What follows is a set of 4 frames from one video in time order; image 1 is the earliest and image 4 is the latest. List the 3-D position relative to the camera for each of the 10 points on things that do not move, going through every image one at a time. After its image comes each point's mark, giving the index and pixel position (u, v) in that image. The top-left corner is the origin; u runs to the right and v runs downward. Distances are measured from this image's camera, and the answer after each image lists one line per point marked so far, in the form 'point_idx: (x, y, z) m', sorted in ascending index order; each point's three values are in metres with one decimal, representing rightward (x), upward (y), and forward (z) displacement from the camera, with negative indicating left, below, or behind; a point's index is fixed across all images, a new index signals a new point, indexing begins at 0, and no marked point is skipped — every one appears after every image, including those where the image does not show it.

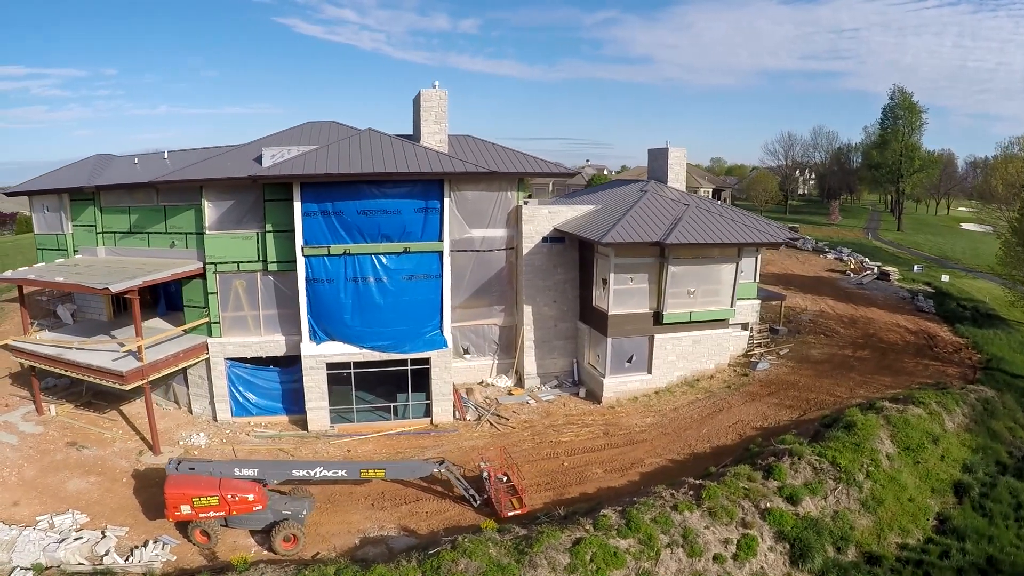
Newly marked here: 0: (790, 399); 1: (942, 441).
0: (+9.0, -3.6, +18.4) m
1: (+10.9, -4.0, +14.7) m
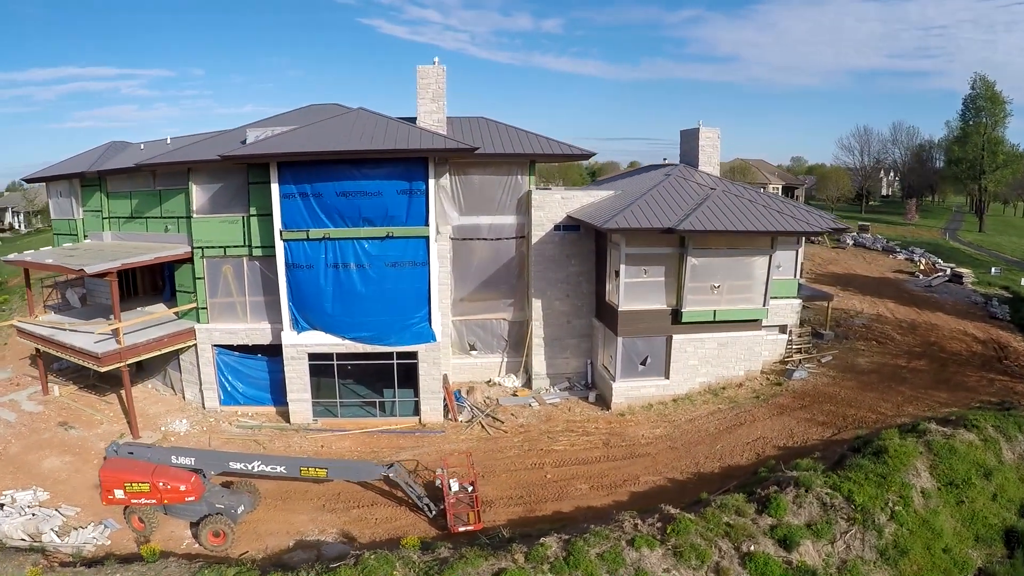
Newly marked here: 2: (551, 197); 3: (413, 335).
0: (+8.7, -3.5, +15.7) m
1: (+10.1, -3.9, +11.8) m
2: (+1.4, +3.2, +19.4) m
3: (-2.9, -1.4, +16.7) m
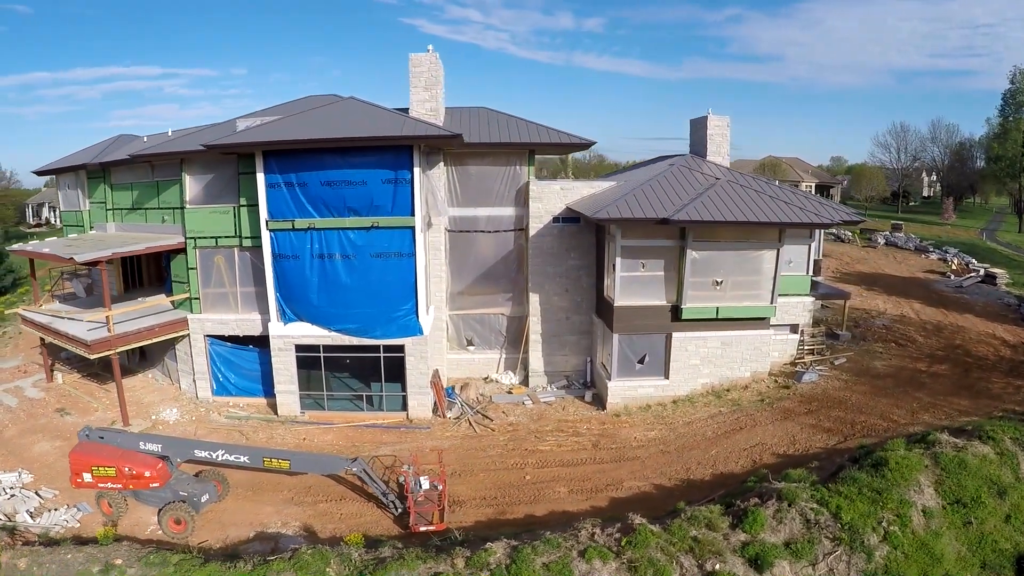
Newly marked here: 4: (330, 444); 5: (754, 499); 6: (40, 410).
0: (+8.2, -3.4, +14.6) m
1: (+9.4, -3.9, +10.5) m
2: (+1.3, +3.3, +18.8) m
3: (-3.3, -1.2, +16.4) m
4: (-5.0, -4.3, +15.5) m
5: (+4.4, -3.9, +10.4) m
6: (-13.6, -3.6, +16.3) m
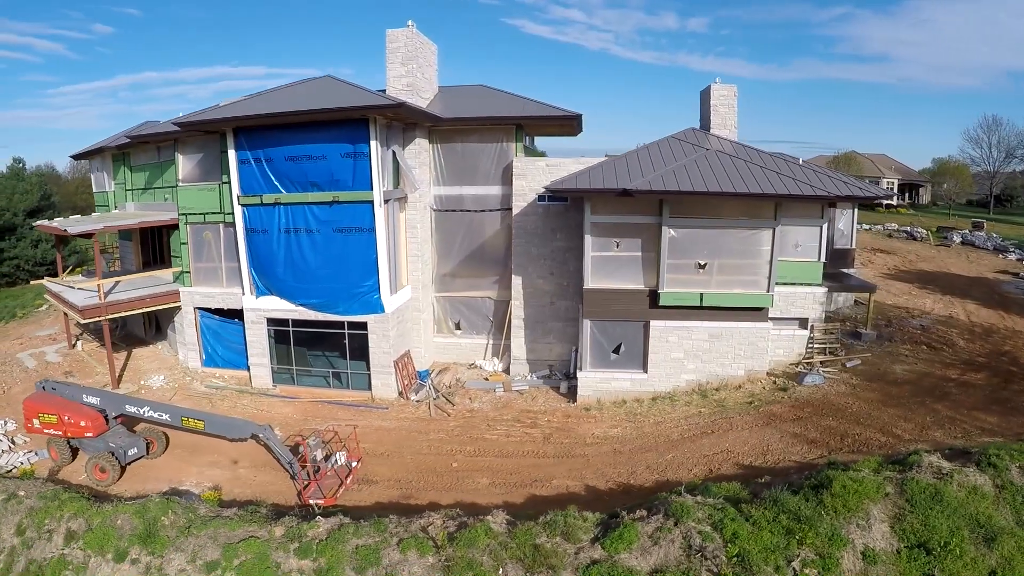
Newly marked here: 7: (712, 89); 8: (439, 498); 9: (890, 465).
0: (+6.6, -3.1, +12.3) m
1: (+7.0, -3.6, +8.1) m
2: (+0.7, +3.9, +17.6) m
3: (-4.3, -0.5, +16.1) m
4: (-6.3, -3.6, +15.6) m
5: (+2.1, -3.4, +8.8) m
6: (-14.6, -2.6, +17.9) m
7: (+6.2, +6.2, +17.0) m
8: (-1.5, -4.3, +11.4) m
9: (+6.3, -2.9, +9.5) m
